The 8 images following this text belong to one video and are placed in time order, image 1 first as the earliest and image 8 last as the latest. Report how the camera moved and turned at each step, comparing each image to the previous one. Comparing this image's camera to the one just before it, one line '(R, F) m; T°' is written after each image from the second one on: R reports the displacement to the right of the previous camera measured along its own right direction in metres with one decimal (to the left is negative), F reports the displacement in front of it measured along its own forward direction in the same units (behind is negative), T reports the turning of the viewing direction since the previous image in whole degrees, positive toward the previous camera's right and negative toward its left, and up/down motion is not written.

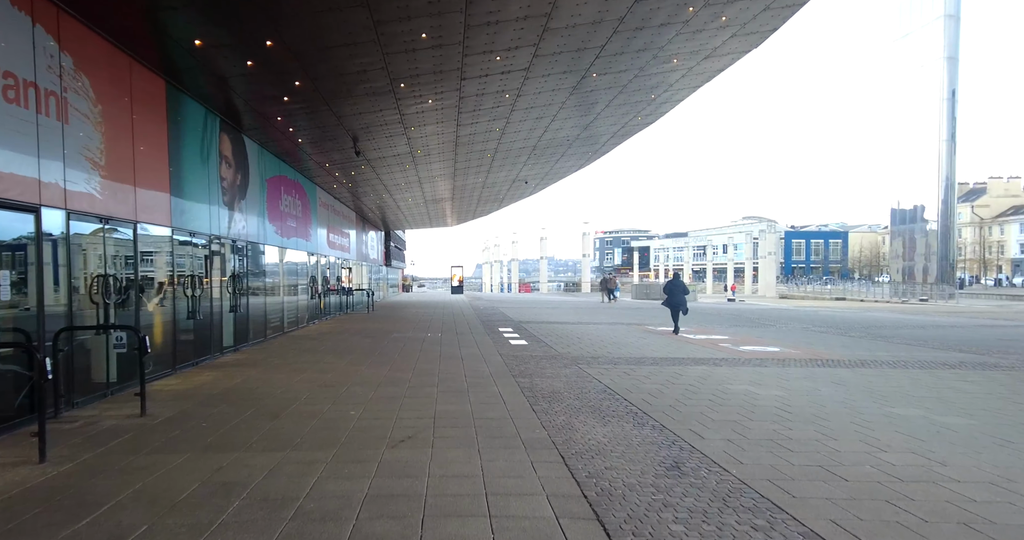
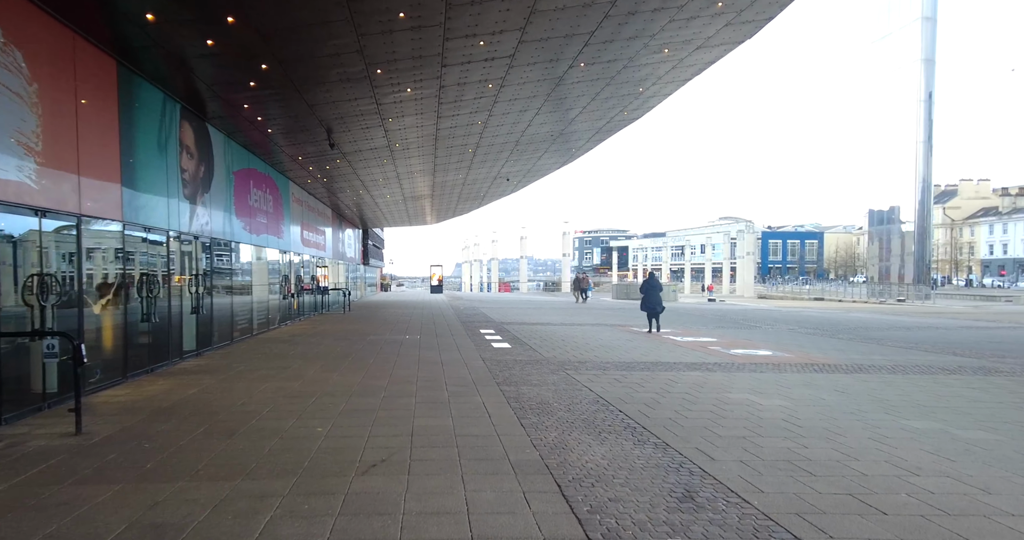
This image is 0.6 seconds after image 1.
(-0.1, +0.7) m; +2°
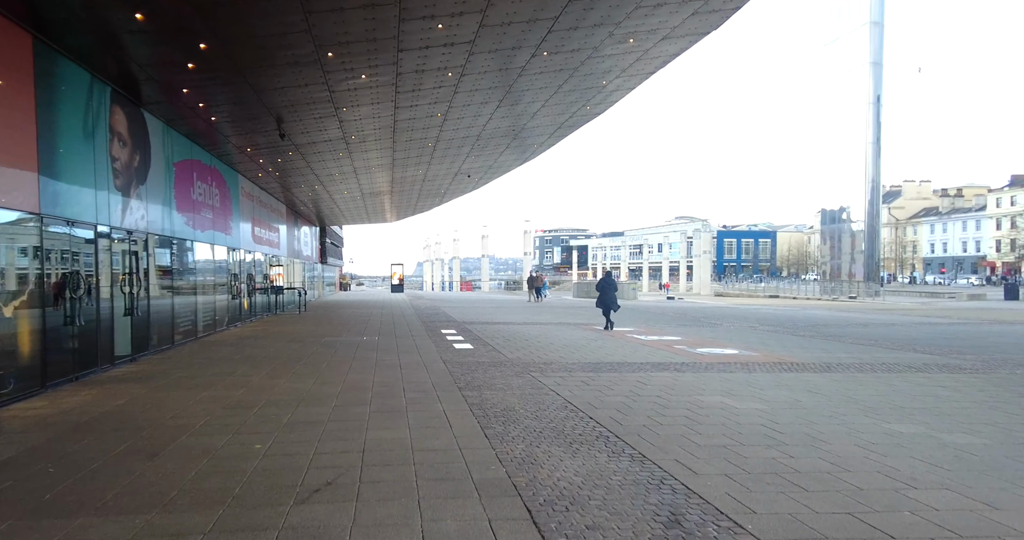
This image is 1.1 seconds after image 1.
(0.0, +0.6) m; +3°
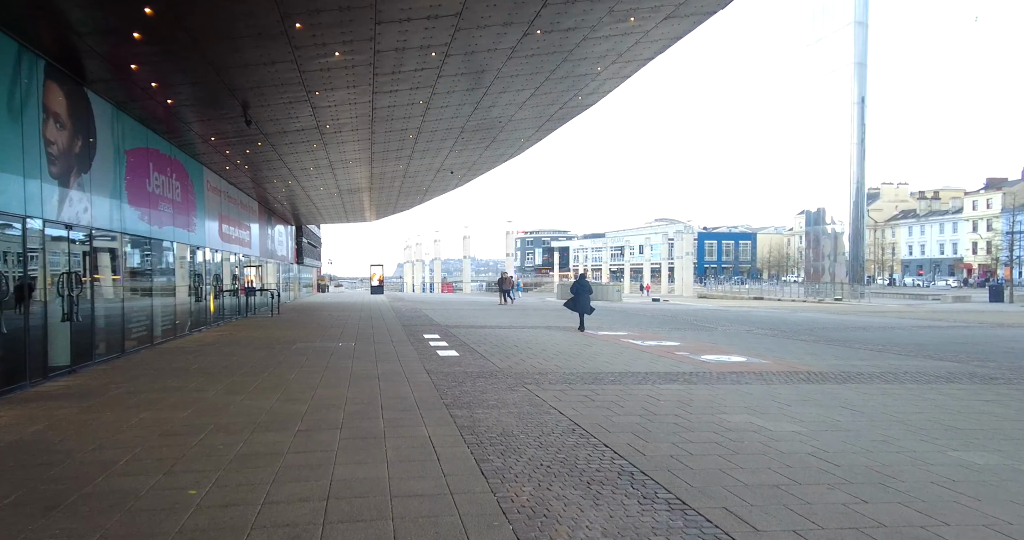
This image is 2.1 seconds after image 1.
(-0.2, +1.1) m; +2°
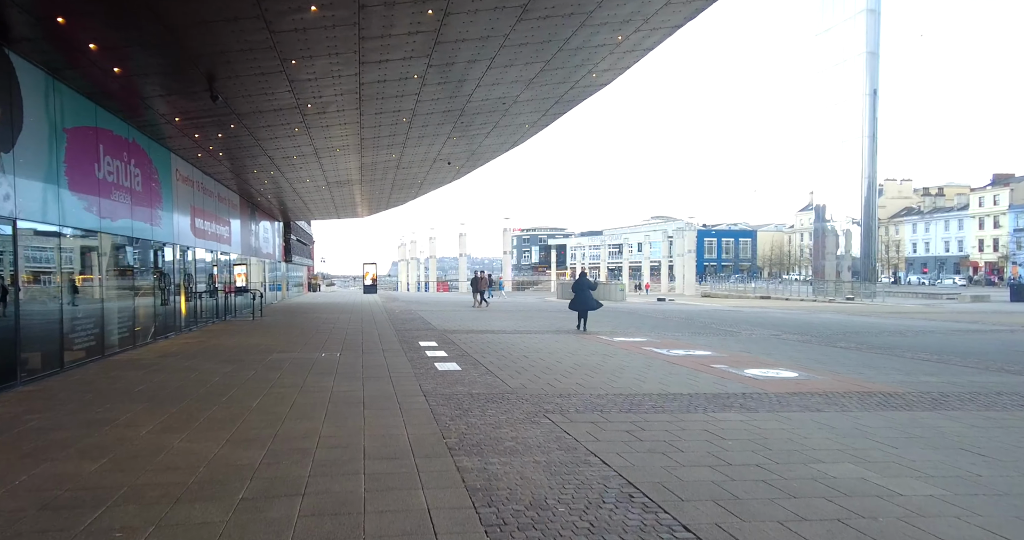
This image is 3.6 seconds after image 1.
(-0.2, +1.8) m; 0°
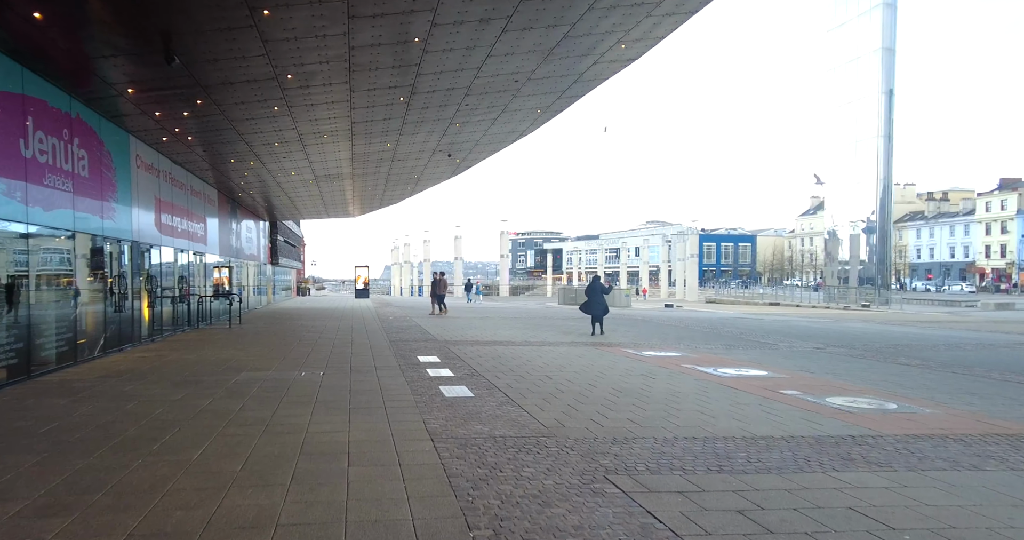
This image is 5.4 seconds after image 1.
(-0.4, +2.1) m; +1°
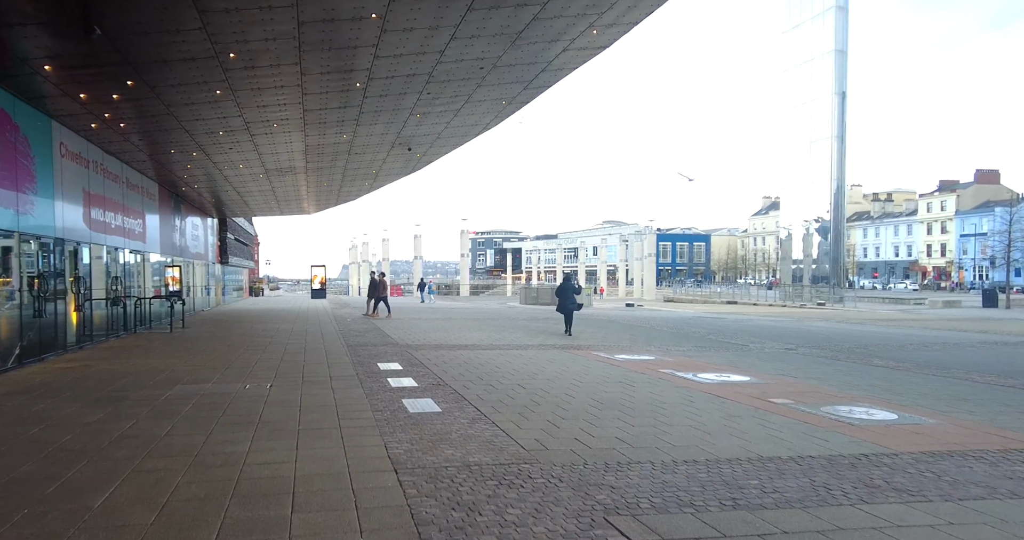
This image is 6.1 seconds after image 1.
(-0.2, +0.8) m; +4°
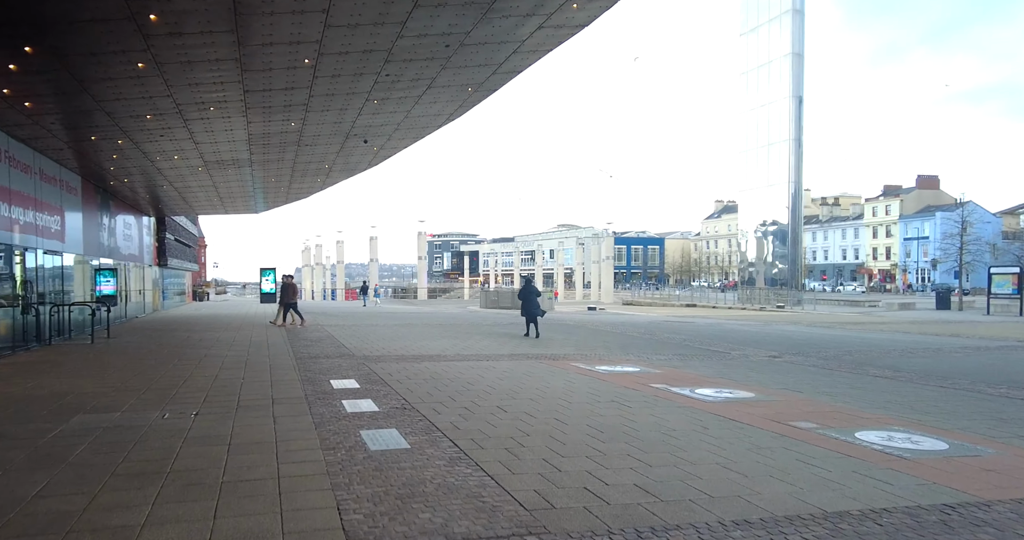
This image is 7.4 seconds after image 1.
(-0.3, +1.4) m; +4°
